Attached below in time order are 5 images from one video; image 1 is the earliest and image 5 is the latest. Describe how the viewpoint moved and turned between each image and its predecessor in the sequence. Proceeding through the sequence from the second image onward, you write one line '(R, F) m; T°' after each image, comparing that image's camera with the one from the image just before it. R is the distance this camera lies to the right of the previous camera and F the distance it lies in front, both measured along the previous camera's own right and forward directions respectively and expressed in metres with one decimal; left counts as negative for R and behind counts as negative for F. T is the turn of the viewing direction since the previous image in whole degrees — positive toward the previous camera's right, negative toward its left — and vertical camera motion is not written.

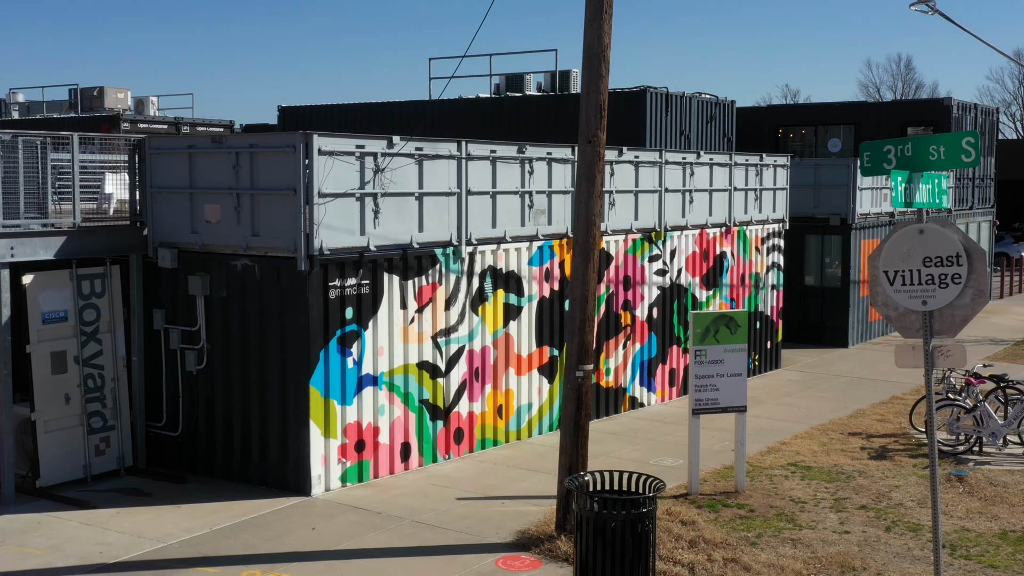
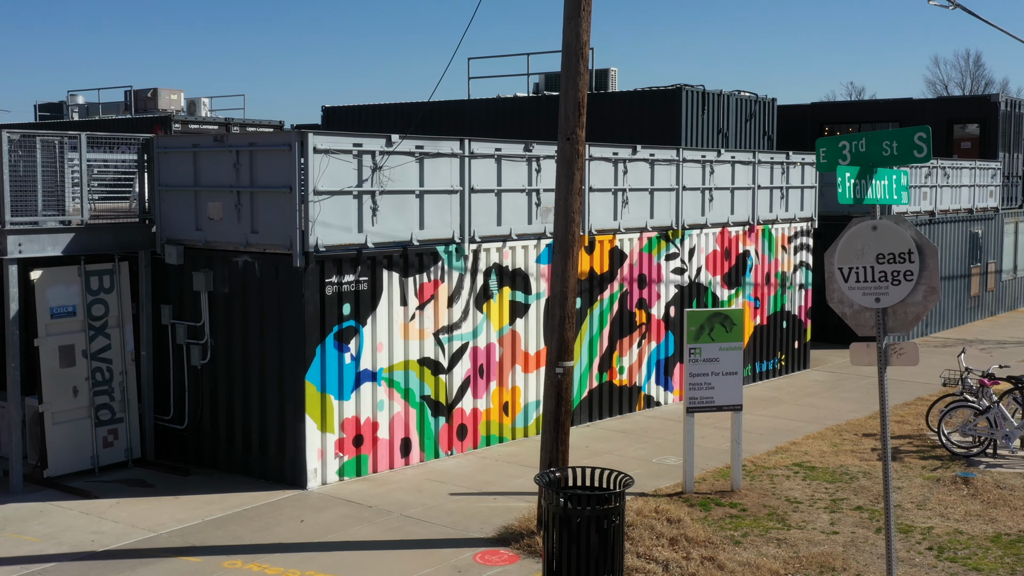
(+0.6, 0.0) m; -3°
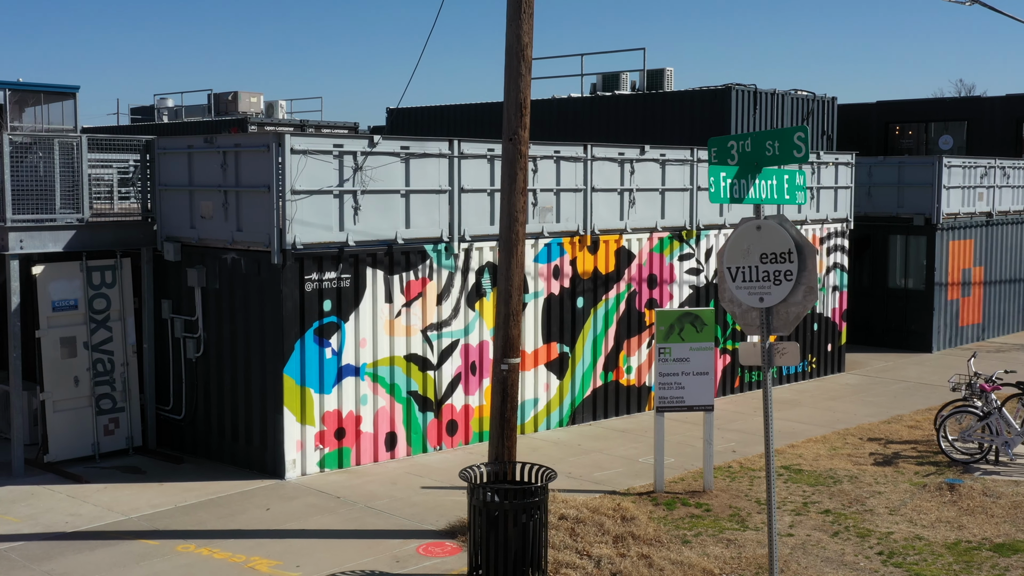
(+1.1, -0.1) m; -4°
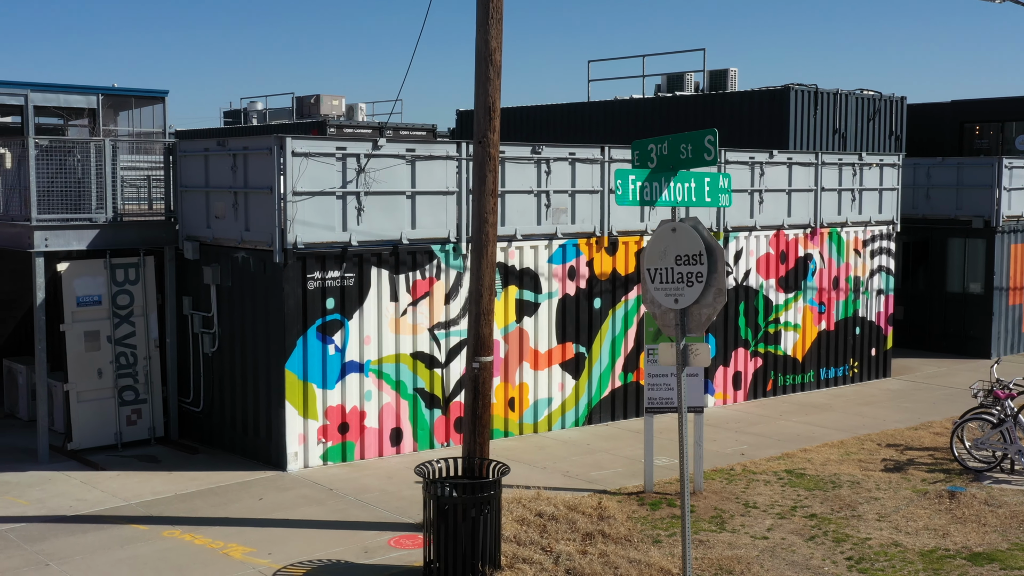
(+0.9, -0.1) m; -5°
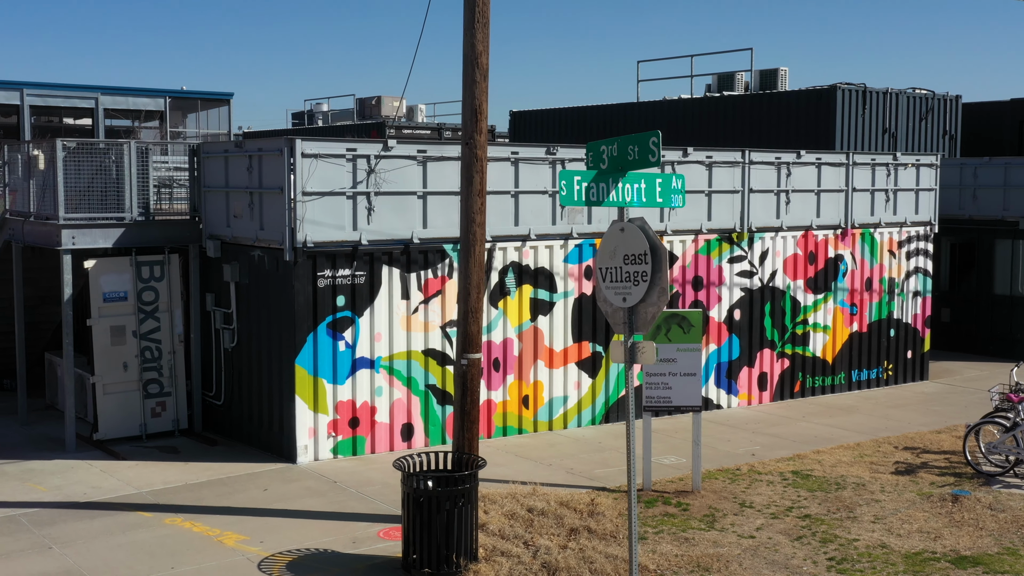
(+0.6, -0.2) m; -3°
